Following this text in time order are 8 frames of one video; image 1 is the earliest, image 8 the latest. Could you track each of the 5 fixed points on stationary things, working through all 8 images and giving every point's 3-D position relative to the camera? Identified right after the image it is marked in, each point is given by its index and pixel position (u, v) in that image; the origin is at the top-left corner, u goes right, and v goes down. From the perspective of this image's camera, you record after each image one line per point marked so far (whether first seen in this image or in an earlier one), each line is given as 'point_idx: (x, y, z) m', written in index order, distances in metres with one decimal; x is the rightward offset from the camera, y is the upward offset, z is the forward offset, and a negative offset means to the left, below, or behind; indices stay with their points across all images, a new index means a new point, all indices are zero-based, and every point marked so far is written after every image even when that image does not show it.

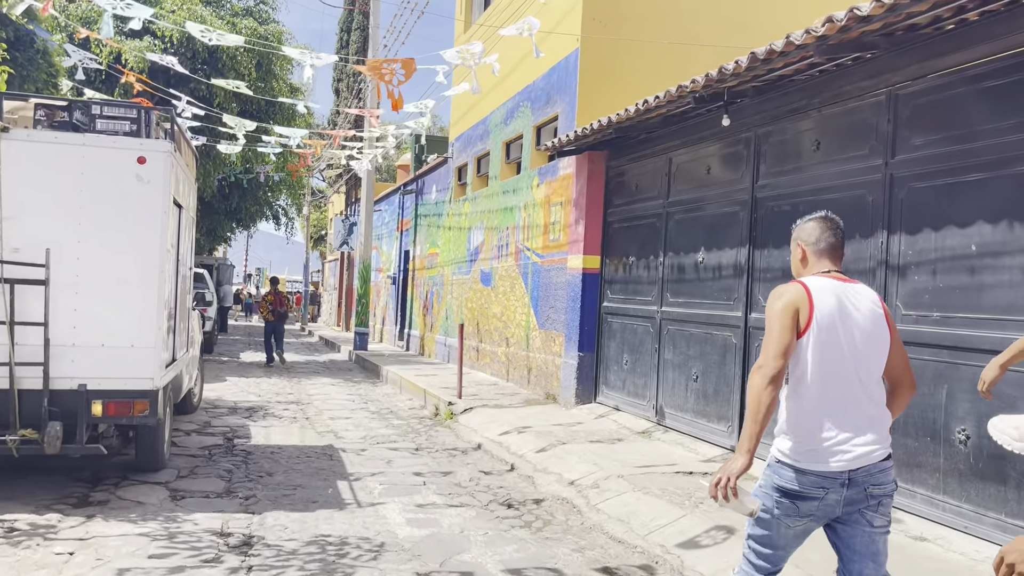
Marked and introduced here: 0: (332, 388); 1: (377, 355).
0: (-3.0, -1.7, +14.1) m
1: (-3.0, -1.5, +19.0) m
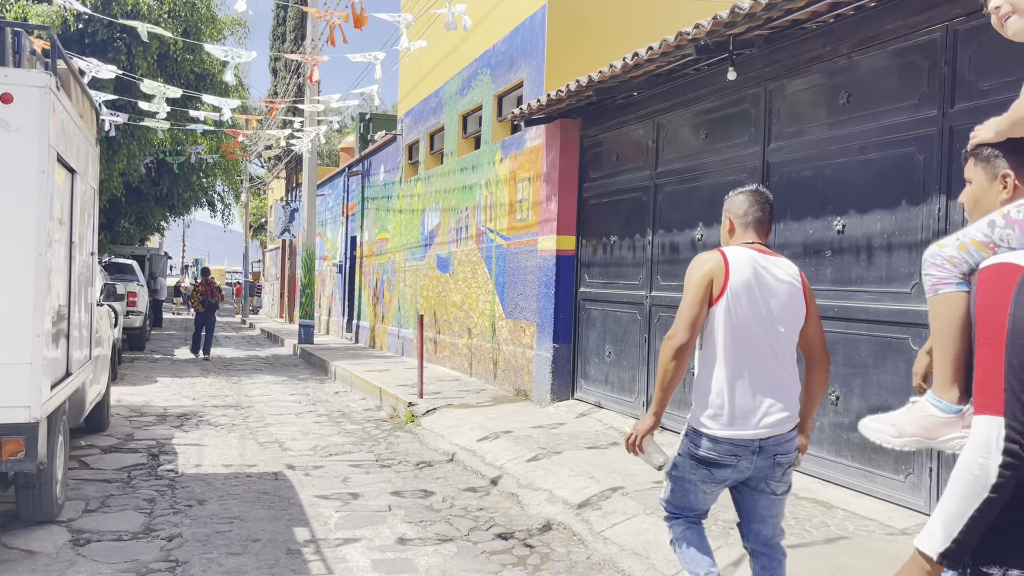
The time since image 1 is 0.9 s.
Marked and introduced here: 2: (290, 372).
0: (-3.6, -1.5, +12.8) m
1: (-3.9, -1.3, +17.7) m
2: (-4.0, -1.5, +15.1) m
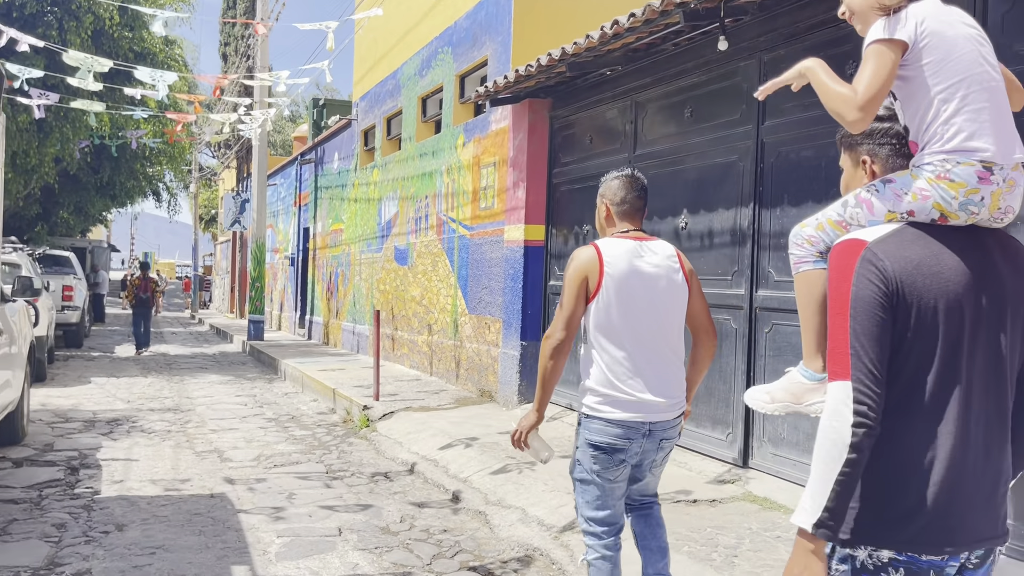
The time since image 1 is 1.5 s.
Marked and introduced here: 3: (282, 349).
0: (-4.1, -1.4, +11.9) m
1: (-4.7, -1.2, +16.8) m
2: (-4.6, -1.4, +14.2) m
3: (-4.4, -1.2, +16.0) m
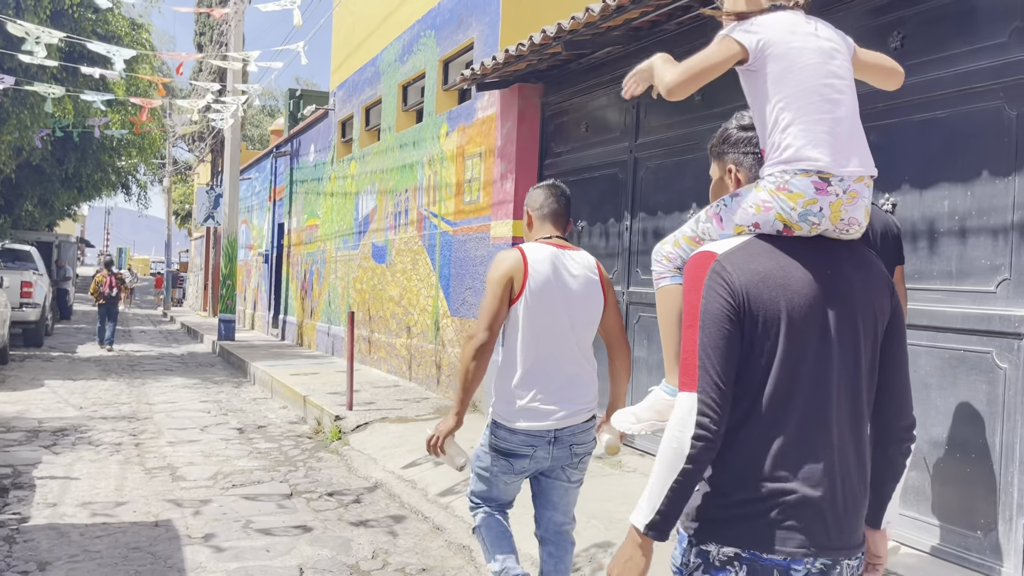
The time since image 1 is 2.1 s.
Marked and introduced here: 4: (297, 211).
0: (-4.3, -1.4, +11.1) m
1: (-5.1, -1.1, +16.0) m
2: (-4.9, -1.4, +13.4) m
3: (-4.7, -1.1, +15.2) m
4: (-4.4, +1.6, +17.1) m
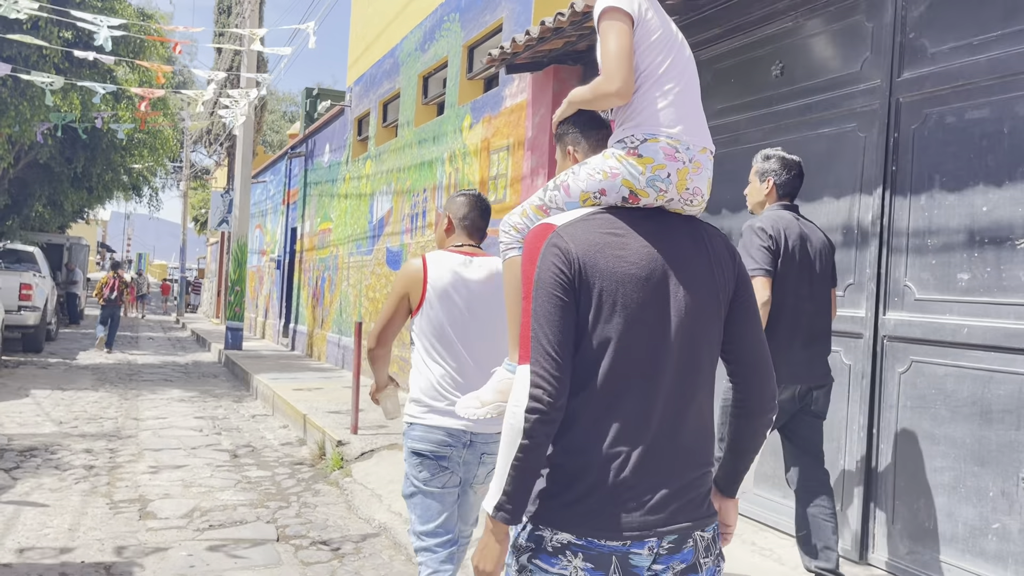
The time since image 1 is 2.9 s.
0: (-4.1, -1.4, +10.2) m
1: (-4.6, -1.2, +15.1) m
2: (-4.5, -1.4, +12.5) m
3: (-4.3, -1.2, +14.3) m
4: (-3.9, +1.4, +16.2) m
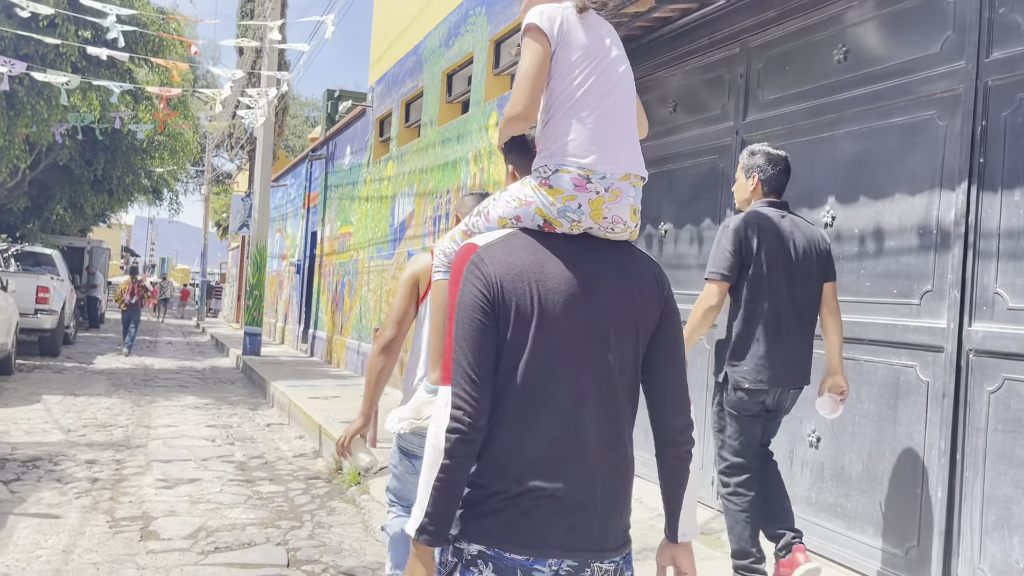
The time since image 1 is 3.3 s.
0: (-3.8, -1.5, +9.9) m
1: (-4.2, -1.3, +14.8) m
2: (-4.2, -1.5, +12.2) m
3: (-3.9, -1.3, +14.0) m
4: (-3.4, +1.3, +15.9) m
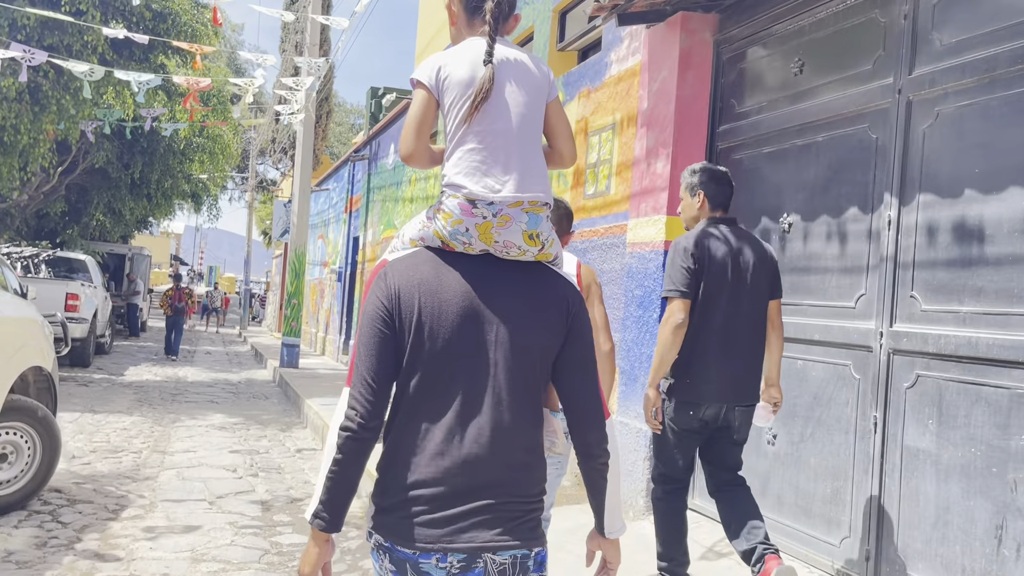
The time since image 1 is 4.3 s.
0: (-3.1, -1.6, +8.9) m
1: (-3.3, -1.4, +13.8) m
2: (-3.4, -1.6, +11.2) m
3: (-3.0, -1.4, +12.9) m
4: (-2.5, +1.2, +14.9) m
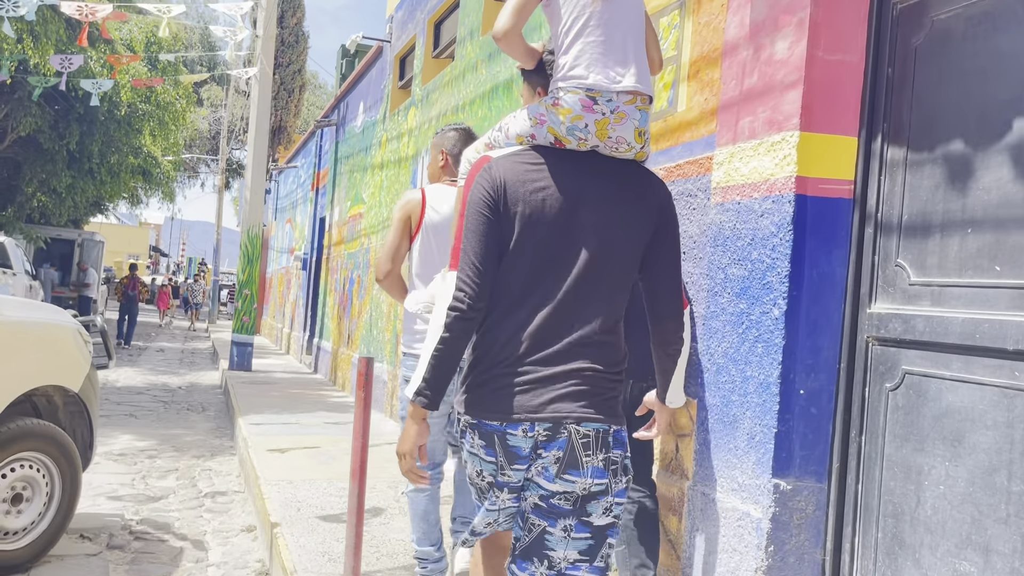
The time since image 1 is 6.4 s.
0: (-3.2, -1.4, +6.5) m
1: (-3.4, -1.3, +11.5) m
2: (-3.5, -1.5, +8.8) m
3: (-3.1, -1.3, +10.6) m
4: (-2.6, +1.3, +12.6) m
